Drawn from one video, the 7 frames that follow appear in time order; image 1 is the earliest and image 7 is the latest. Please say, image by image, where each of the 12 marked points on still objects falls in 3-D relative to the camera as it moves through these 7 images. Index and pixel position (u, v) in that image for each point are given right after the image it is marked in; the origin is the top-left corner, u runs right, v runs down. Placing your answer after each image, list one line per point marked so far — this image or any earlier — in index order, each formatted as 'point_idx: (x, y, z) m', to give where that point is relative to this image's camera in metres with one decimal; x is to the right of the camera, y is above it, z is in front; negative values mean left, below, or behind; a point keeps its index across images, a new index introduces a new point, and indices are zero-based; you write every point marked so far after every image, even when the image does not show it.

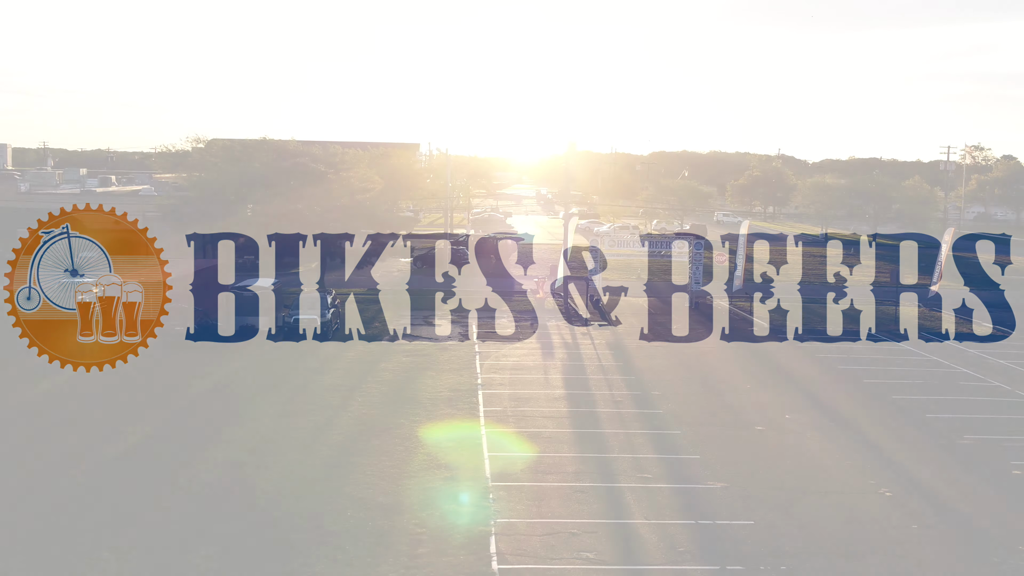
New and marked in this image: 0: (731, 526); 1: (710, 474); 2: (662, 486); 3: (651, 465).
0: (+2.4, -2.6, +13.6) m
1: (+2.6, -2.4, +16.0) m
2: (+1.9, -2.5, +15.3) m
3: (+1.9, -2.4, +16.4) m
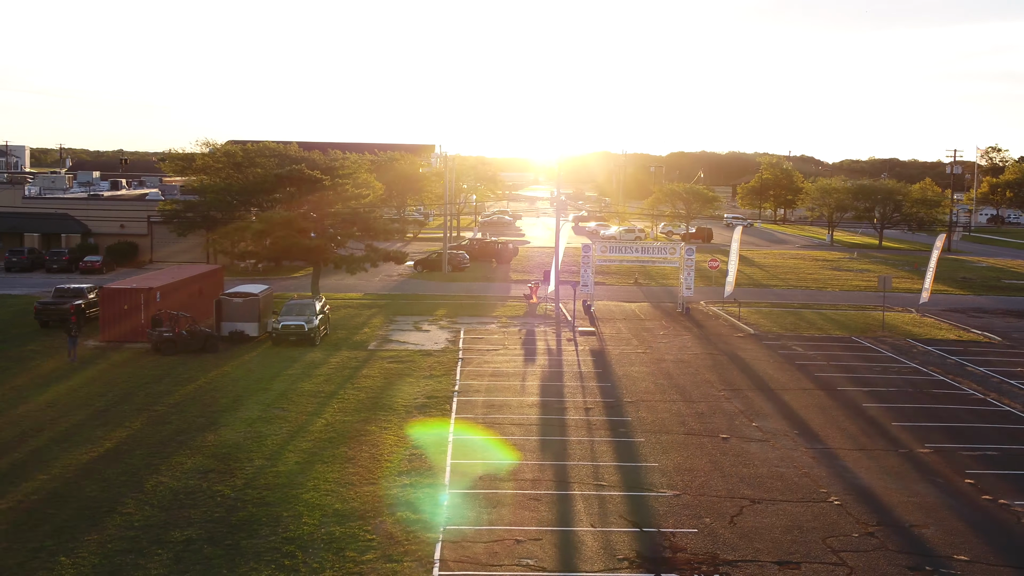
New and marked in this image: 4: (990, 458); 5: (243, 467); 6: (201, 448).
0: (+1.8, -2.8, +13.9) m
1: (+2.0, -2.6, +16.4) m
2: (+1.3, -2.6, +15.6) m
3: (+1.3, -2.5, +16.8) m
4: (+7.2, -2.6, +18.4) m
5: (-3.6, -2.4, +16.6) m
6: (-4.5, -2.3, +17.6) m
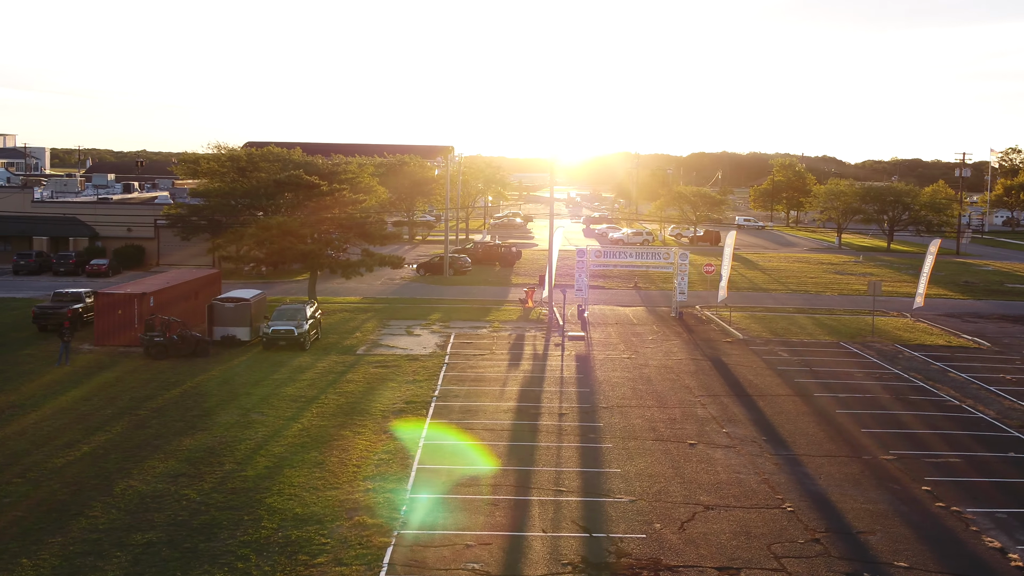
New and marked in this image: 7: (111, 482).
0: (+1.3, -2.9, +14.3) m
1: (+1.5, -2.7, +16.7) m
2: (+0.8, -2.8, +16.0) m
3: (+0.8, -2.7, +17.1) m
4: (+6.7, -2.7, +18.6) m
5: (-4.2, -2.5, +17.0) m
6: (-5.0, -2.4, +18.1) m
7: (-5.4, -2.6, +16.4) m
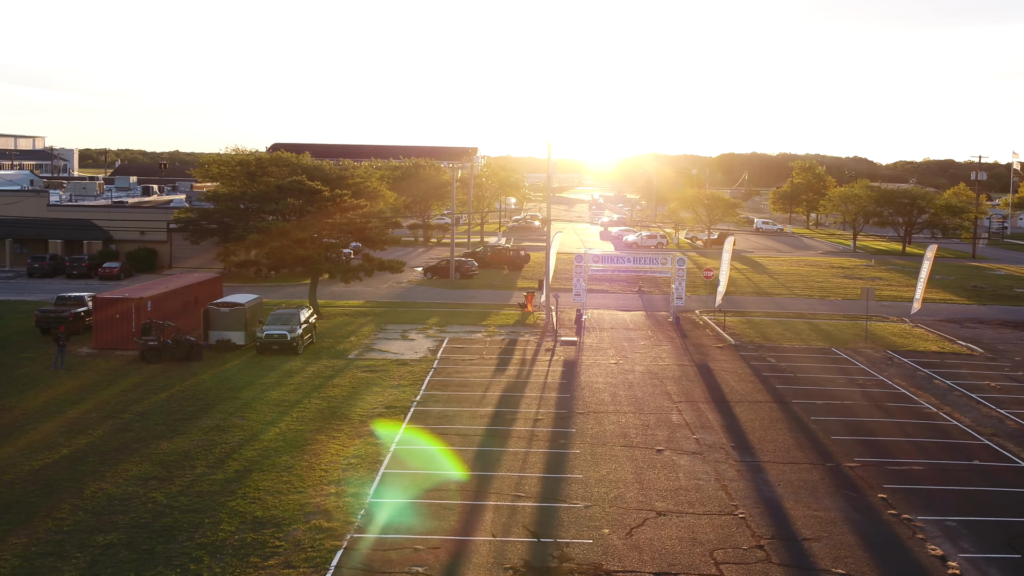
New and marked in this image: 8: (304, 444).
0: (+0.7, -3.1, +14.7) m
1: (+1.0, -2.9, +17.1) m
2: (+0.2, -2.9, +16.4) m
3: (+0.3, -2.8, +17.5) m
4: (+6.2, -2.9, +18.8) m
5: (-4.7, -2.7, +17.5) m
6: (-5.5, -2.6, +18.6) m
7: (-5.9, -2.7, +16.9) m
8: (-3.4, -2.5, +19.6) m
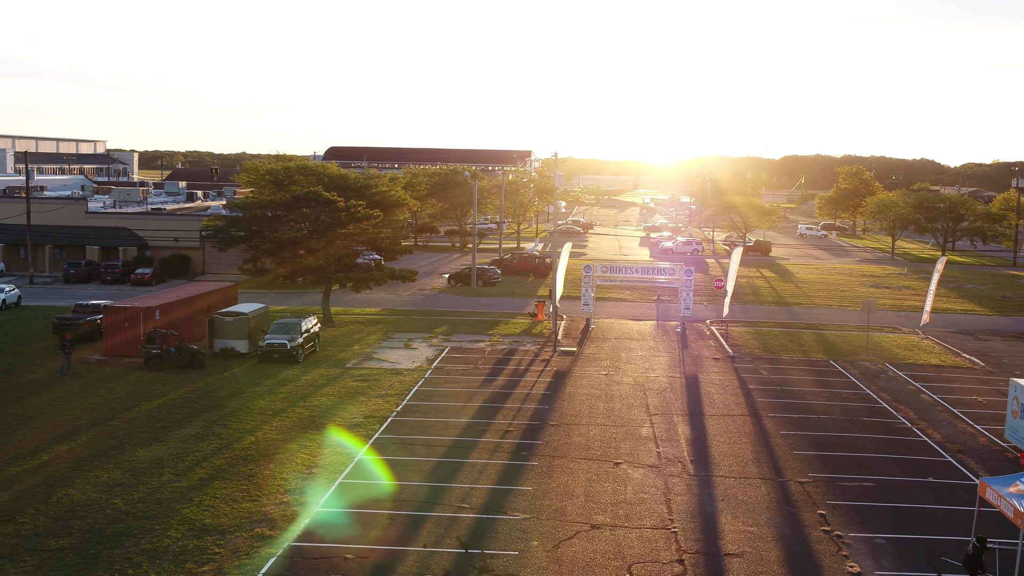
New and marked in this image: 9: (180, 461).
0: (-0.3, -3.3, +15.3) m
1: (+0.2, -3.1, +17.7) m
2: (-0.6, -3.2, +17.0) m
3: (-0.5, -3.1, +18.1) m
4: (+5.5, -3.2, +19.2) m
5: (-5.5, -2.9, +18.4) m
6: (-6.2, -2.8, +19.5) m
7: (-6.7, -3.0, +17.8) m
8: (-4.0, -2.8, +20.4) m
9: (-5.4, -2.8, +19.8) m
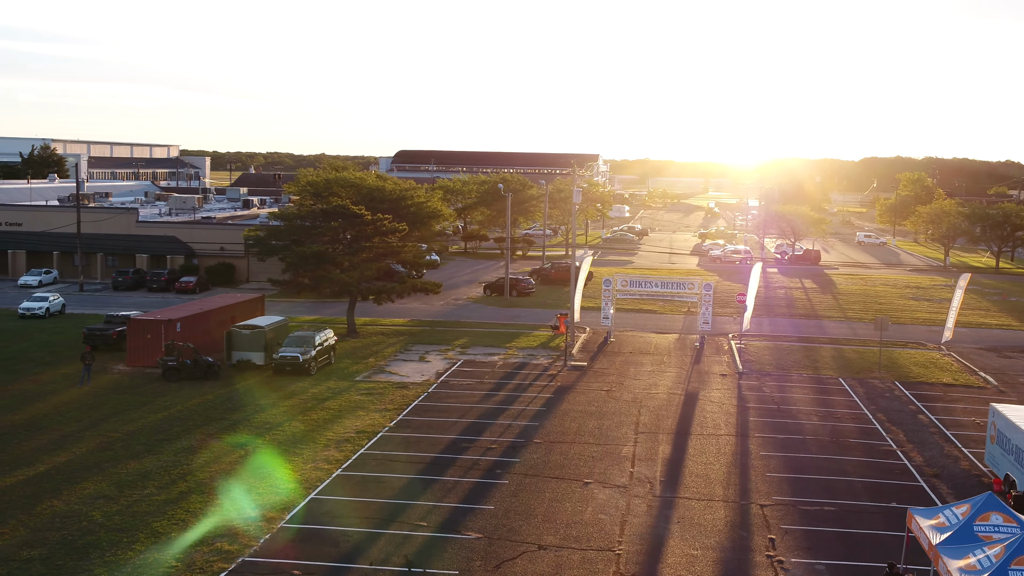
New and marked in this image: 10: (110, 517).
0: (-1.0, -3.7, +16.0) m
1: (-0.5, -3.6, +18.3) m
2: (-1.3, -3.6, +17.7) m
3: (-1.1, -3.5, +18.8) m
4: (+4.9, -3.6, +19.5) m
5: (-6.0, -3.3, +19.4) m
6: (-6.7, -3.2, +20.6) m
7: (-7.3, -3.3, +18.9) m
8: (-4.5, -3.1, +21.4) m
9: (-5.9, -3.2, +20.8) m
10: (-6.0, -3.4, +18.2) m
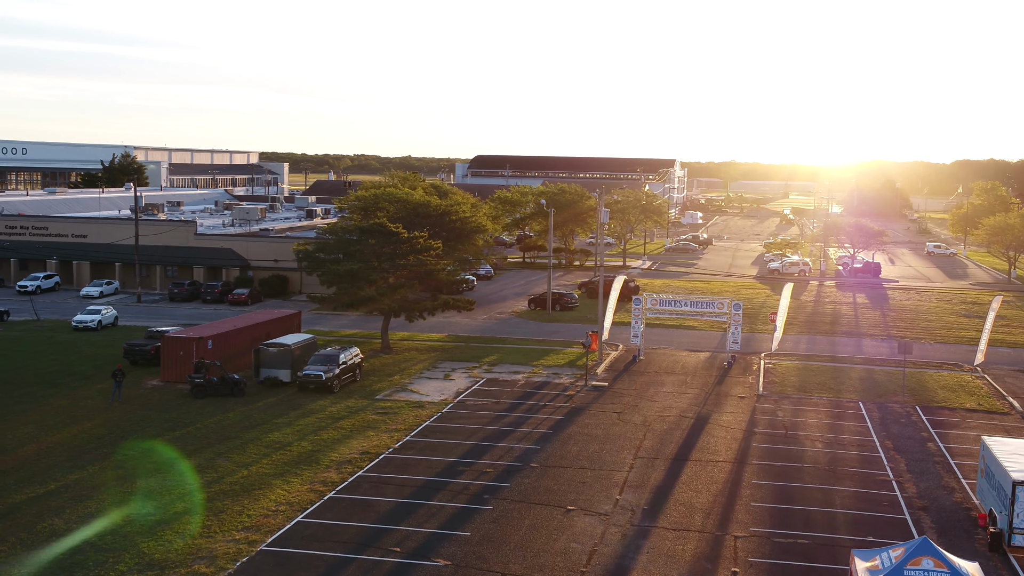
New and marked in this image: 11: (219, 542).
0: (-1.7, -4.3, +16.6) m
1: (-0.9, -4.1, +19.0) m
2: (-1.8, -4.1, +18.4) m
3: (-1.5, -4.0, +19.5) m
4: (+4.6, -4.2, +19.8) m
5: (-6.4, -3.8, +20.4) m
6: (-7.0, -3.7, +21.7) m
7: (-7.7, -3.8, +20.0) m
8: (-4.7, -3.6, +22.3) m
9: (-6.1, -3.7, +21.8) m
10: (-6.4, -3.9, +19.2) m
11: (-4.6, -4.0, +19.1) m
